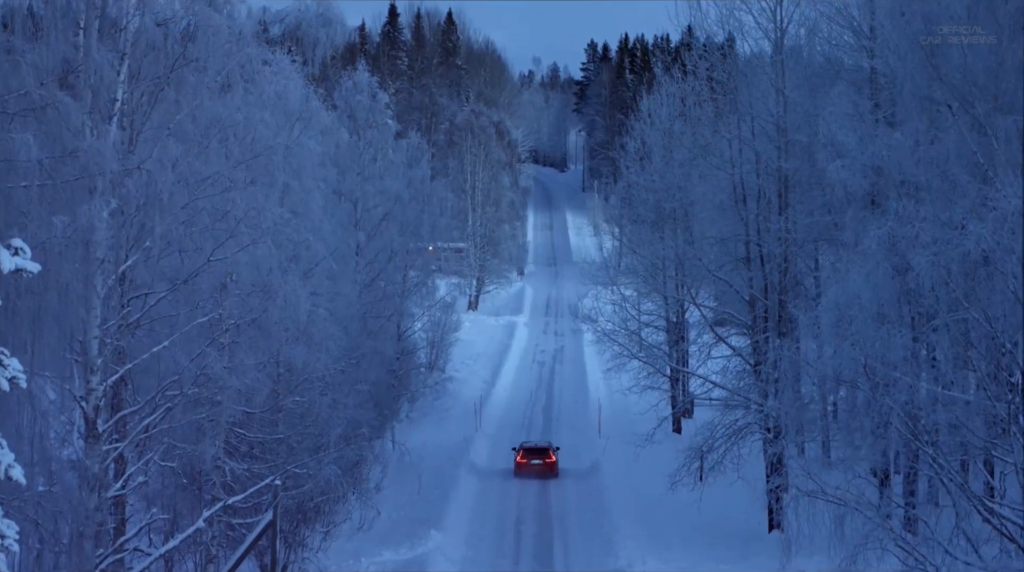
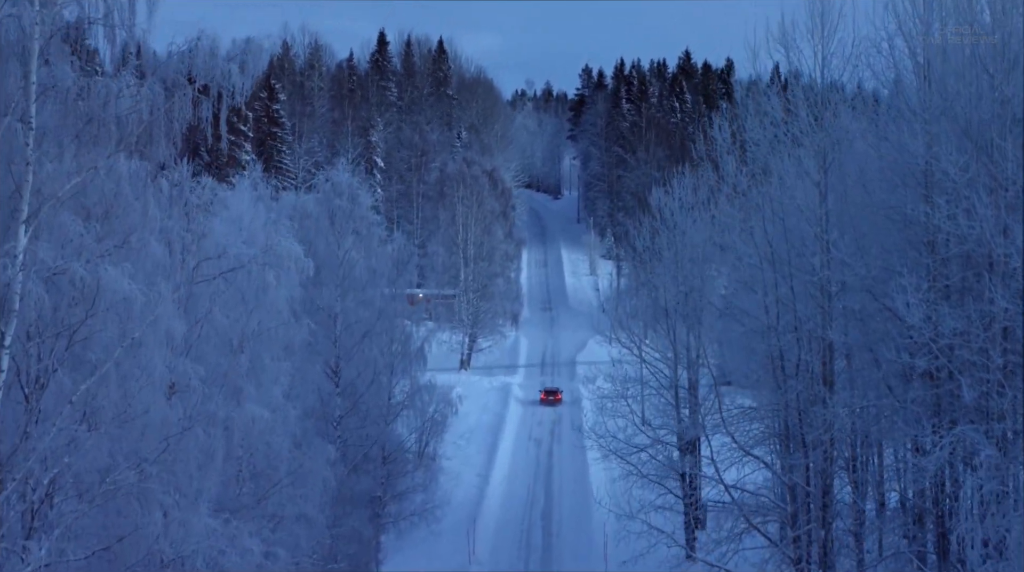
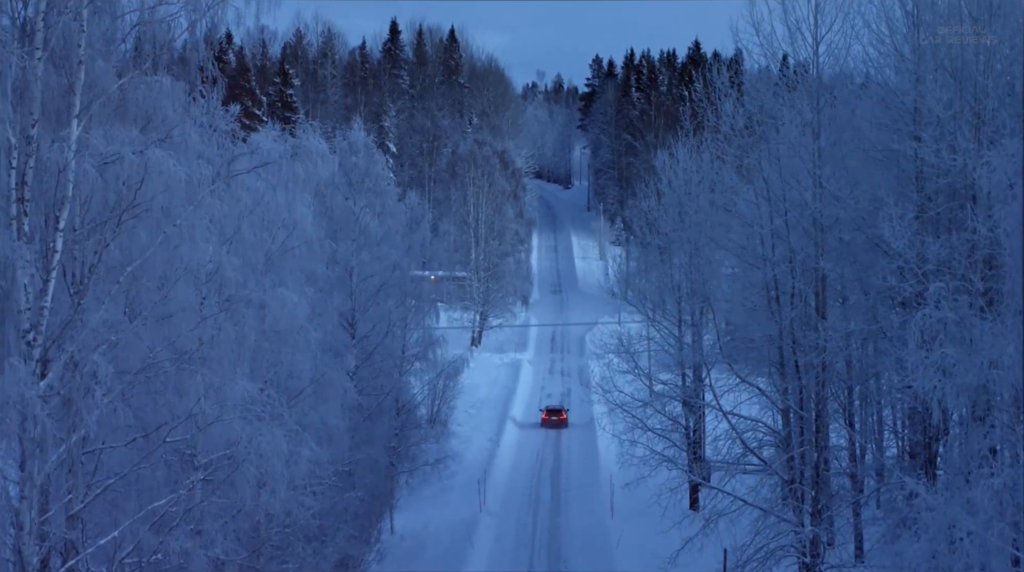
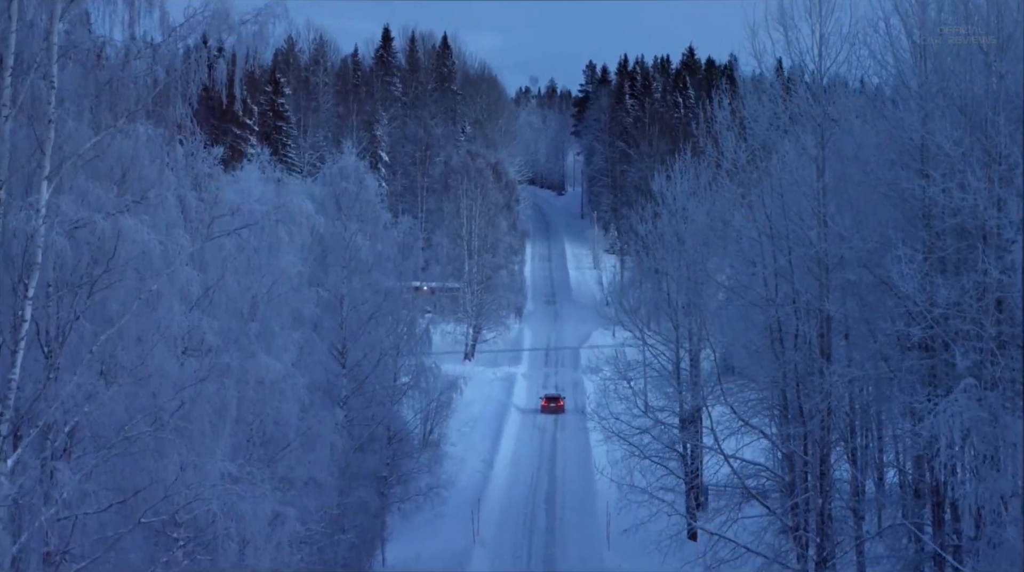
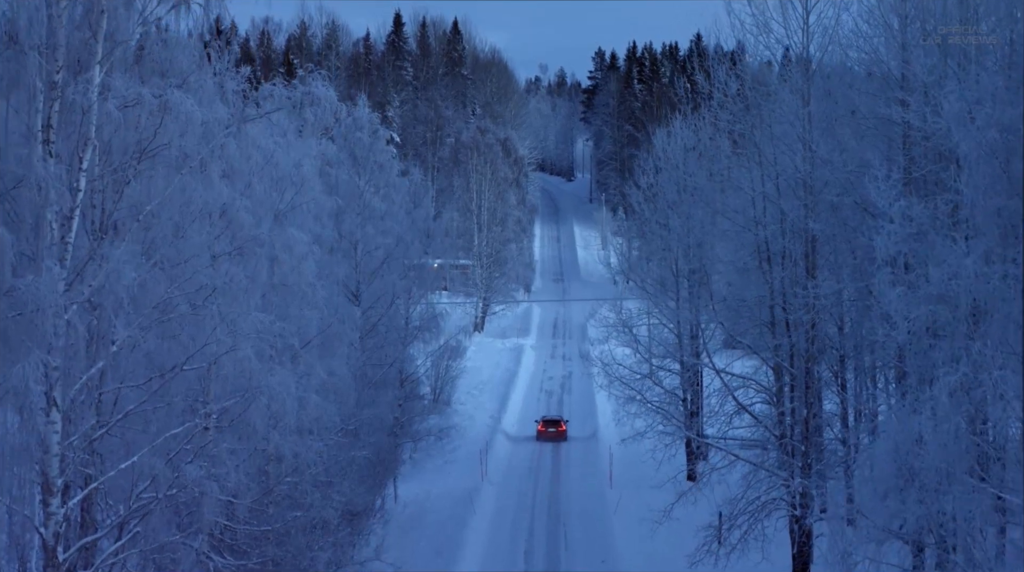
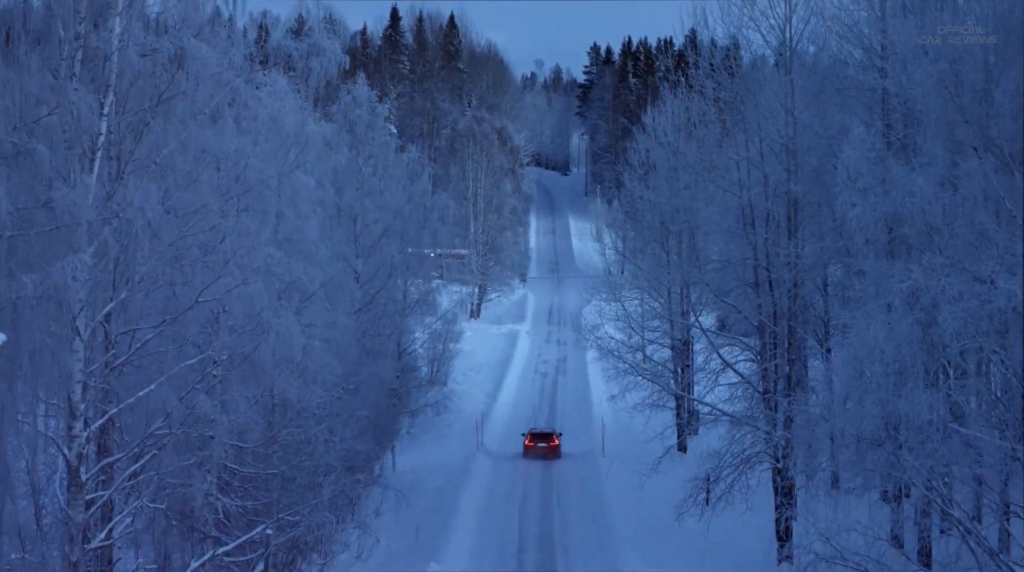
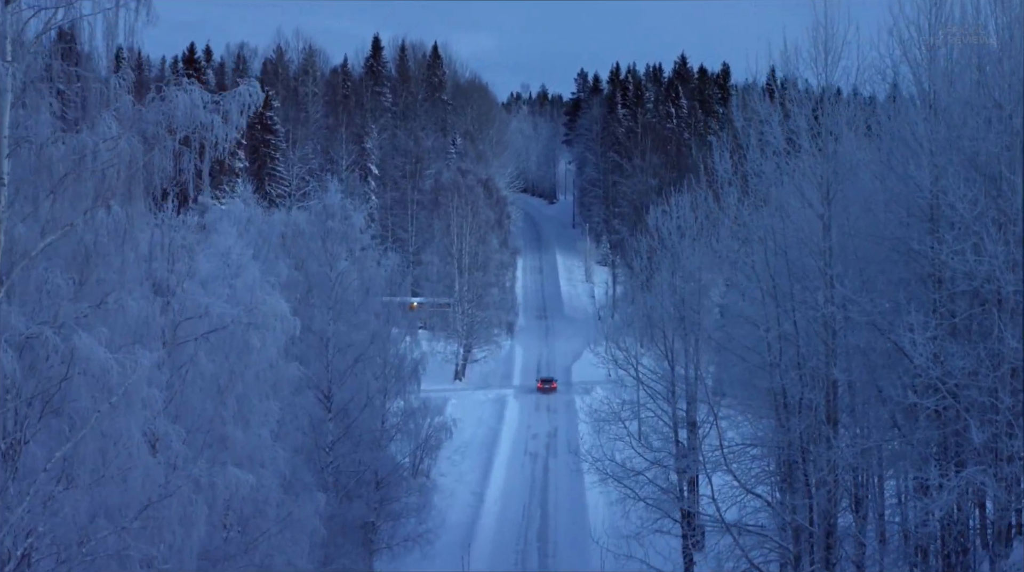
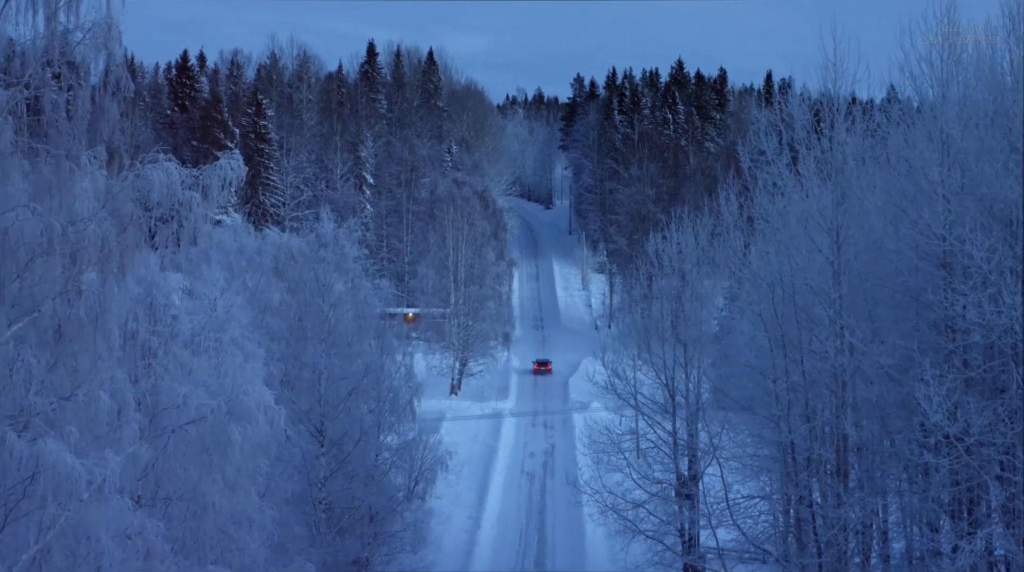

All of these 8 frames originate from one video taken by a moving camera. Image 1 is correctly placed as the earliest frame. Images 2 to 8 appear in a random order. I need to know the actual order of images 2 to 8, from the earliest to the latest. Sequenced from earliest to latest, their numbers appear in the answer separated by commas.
6, 5, 3, 4, 2, 7, 8
